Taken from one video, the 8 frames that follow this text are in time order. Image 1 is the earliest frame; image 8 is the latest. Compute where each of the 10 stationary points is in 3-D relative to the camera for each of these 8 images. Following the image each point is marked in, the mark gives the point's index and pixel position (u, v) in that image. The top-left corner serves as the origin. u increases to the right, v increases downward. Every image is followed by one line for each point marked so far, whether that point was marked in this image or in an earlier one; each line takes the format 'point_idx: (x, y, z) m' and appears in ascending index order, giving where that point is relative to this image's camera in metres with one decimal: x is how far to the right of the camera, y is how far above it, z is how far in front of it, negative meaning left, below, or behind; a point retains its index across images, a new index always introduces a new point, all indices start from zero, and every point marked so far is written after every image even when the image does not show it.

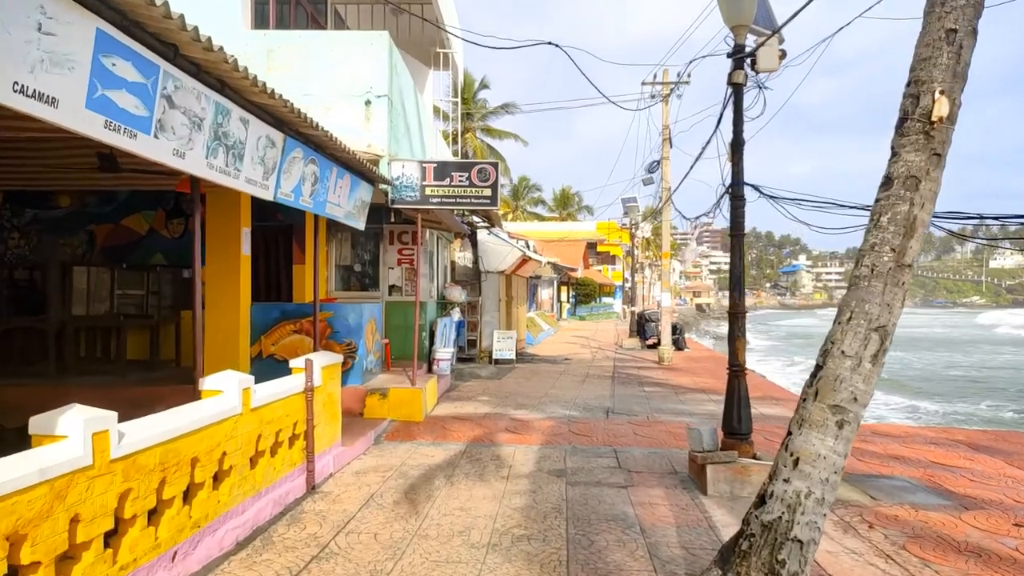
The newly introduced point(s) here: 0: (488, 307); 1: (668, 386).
0: (-0.5, -0.5, +16.9) m
1: (+2.8, -1.7, +13.3) m
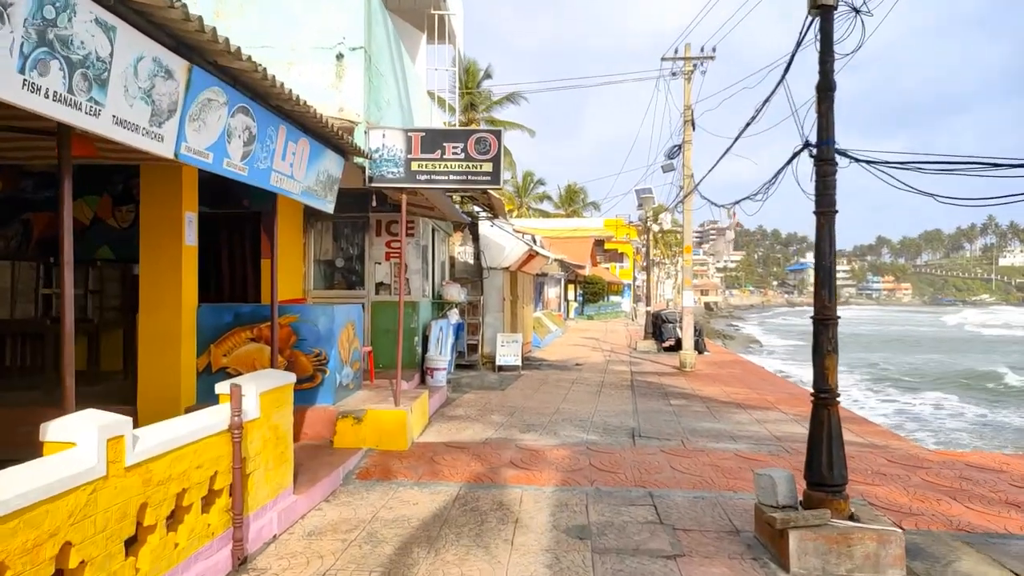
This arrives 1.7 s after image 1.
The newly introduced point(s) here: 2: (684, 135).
0: (-0.4, -0.4, +15.2) m
1: (+2.9, -1.7, +11.6) m
2: (+3.7, +3.2, +15.8) m
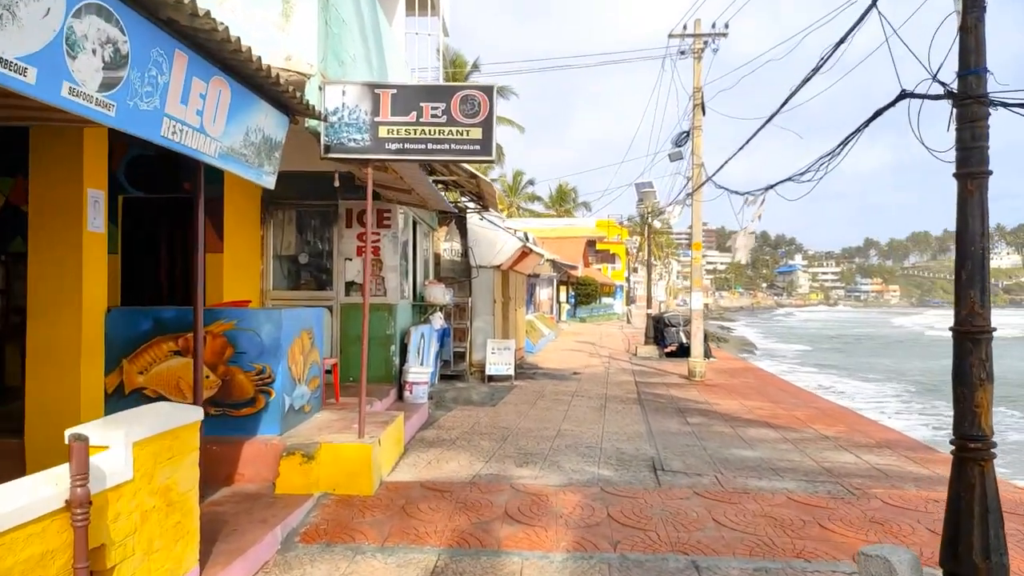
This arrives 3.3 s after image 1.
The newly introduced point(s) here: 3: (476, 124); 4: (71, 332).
0: (-0.6, -0.4, +13.6) m
1: (+2.8, -1.7, +10.1) m
2: (+3.5, +3.2, +14.3) m
3: (-0.3, +1.2, +5.7) m
4: (-3.2, -0.3, +5.5) m
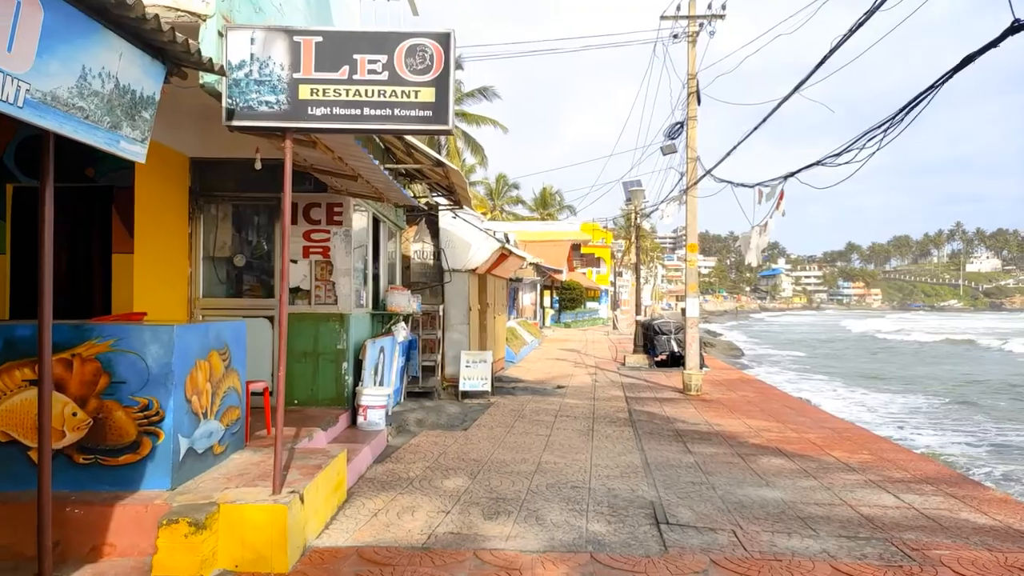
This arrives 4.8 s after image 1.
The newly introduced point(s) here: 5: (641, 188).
0: (-1.0, -0.5, +12.3) m
1: (+2.4, -1.8, +8.8) m
2: (+3.1, +3.1, +13.1) m
3: (-0.5, +1.2, +4.3) m
4: (-3.5, -0.4, +4.1) m
5: (+3.3, +2.6, +19.2) m
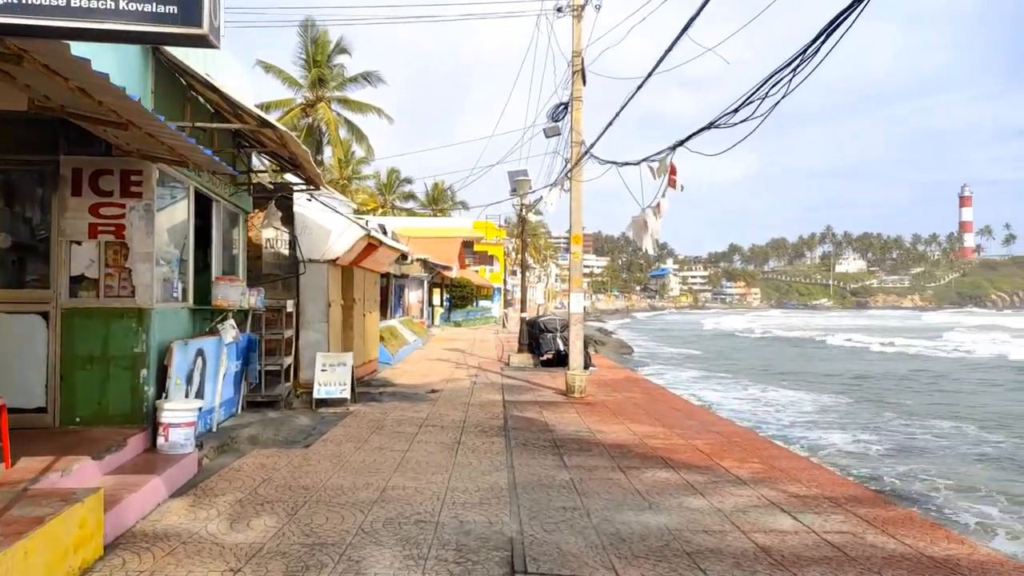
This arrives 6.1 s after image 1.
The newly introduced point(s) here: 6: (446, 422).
0: (-2.9, -0.4, +10.8) m
1: (+0.9, -1.7, +7.8) m
2: (+1.0, +3.2, +12.1) m
3: (-1.4, +1.3, +3.0) m
4: (-4.3, -0.3, +2.3) m
5: (+0.4, +2.7, +18.3) m
6: (-0.8, -1.7, +9.2) m
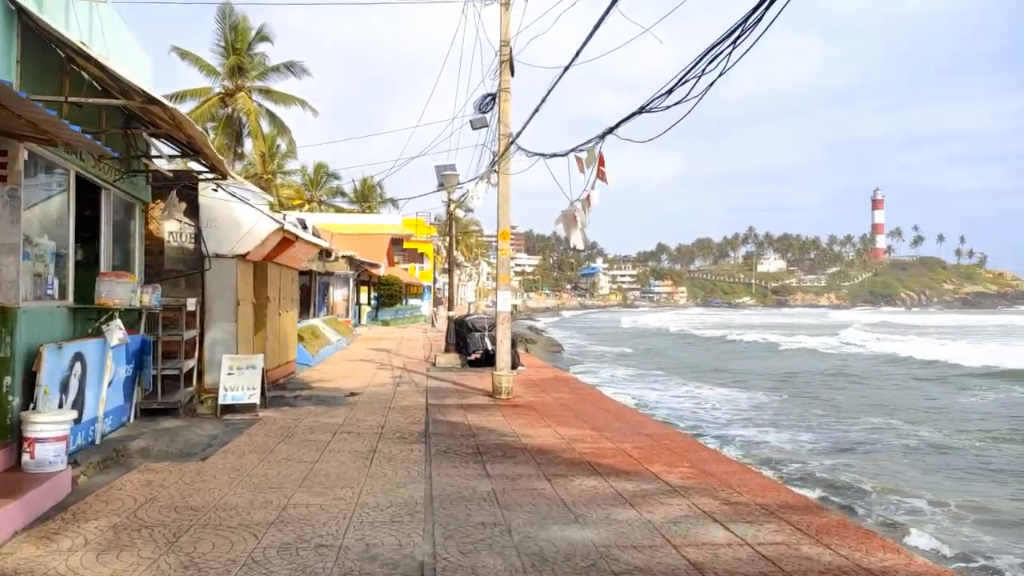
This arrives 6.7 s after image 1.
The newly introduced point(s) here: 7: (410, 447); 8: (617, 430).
0: (-4.0, -0.4, +10.0) m
1: (+0.1, -1.7, +7.4) m
2: (-0.2, +3.2, +11.7) m
3: (-1.7, +1.3, +2.4) m
4: (-4.5, -0.3, +1.4) m
5: (-1.4, +2.7, +17.8) m
6: (-1.7, -1.6, +8.7) m
7: (-1.0, -1.6, +7.7) m
8: (+1.3, -1.7, +8.9) m
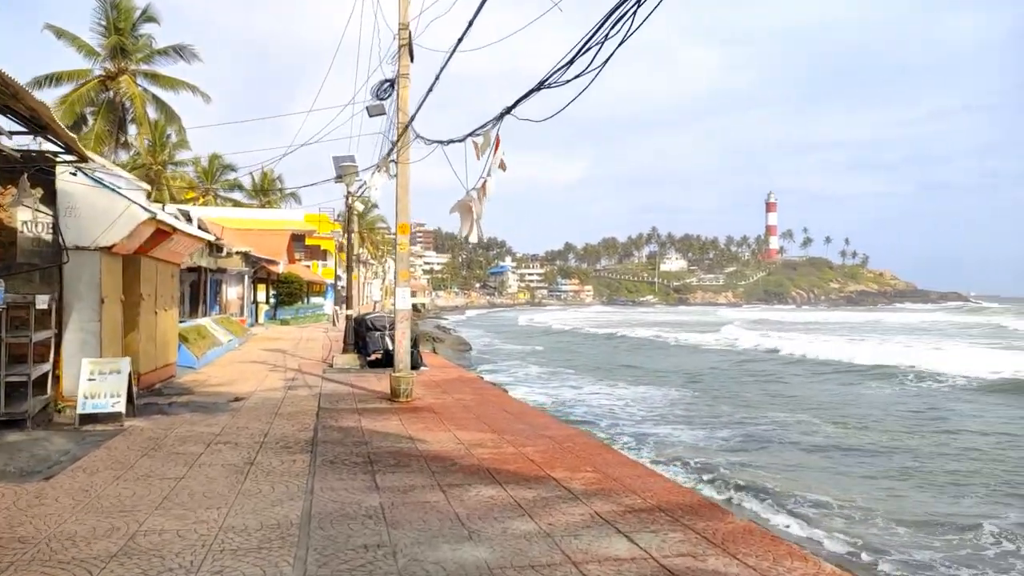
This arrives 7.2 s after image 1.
0: (-5.3, -0.4, +9.0) m
1: (-0.9, -1.6, +6.9) m
2: (-1.7, +3.3, +11.1) m
3: (-2.0, +1.3, +1.7) m
4: (-4.7, -0.2, +0.4) m
5: (-3.6, +2.8, +17.0) m
6: (-2.9, -1.6, +7.9) m
7: (-2.0, -1.6, +7.0) m
8: (+0.1, -1.7, +8.5) m
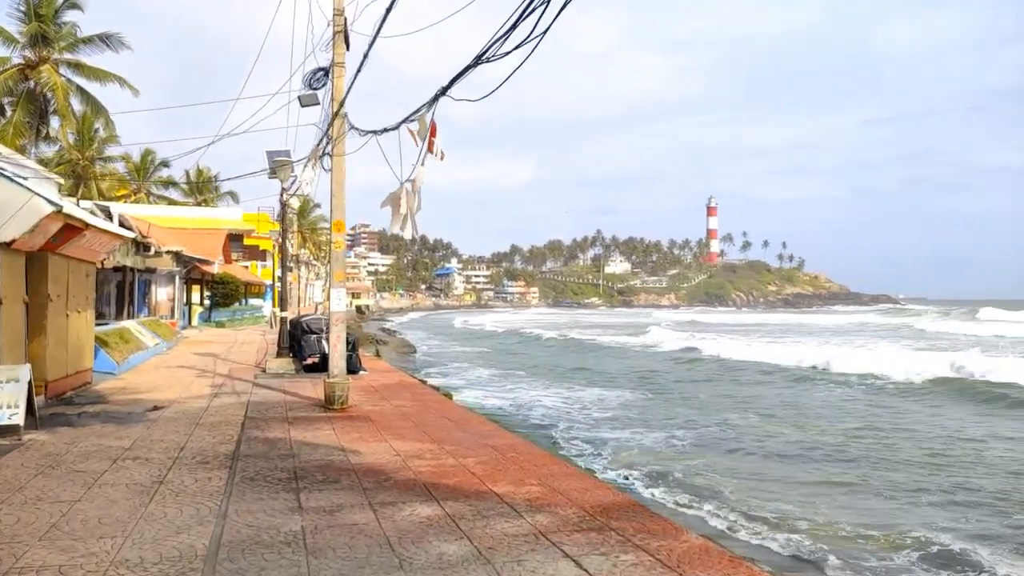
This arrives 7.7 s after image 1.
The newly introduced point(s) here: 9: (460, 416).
0: (-5.9, -0.3, +8.1) m
1: (-1.4, -1.6, +6.4) m
2: (-2.5, +3.3, +10.5) m
3: (-2.2, +1.4, +1.0) m
4: (-4.8, -0.2, -0.4) m
5: (-4.8, +2.8, +16.2) m
6: (-3.5, -1.6, +7.2) m
7: (-2.6, -1.6, +6.4) m
8: (-0.6, -1.7, +8.0) m
9: (-0.7, -1.7, +9.8) m
